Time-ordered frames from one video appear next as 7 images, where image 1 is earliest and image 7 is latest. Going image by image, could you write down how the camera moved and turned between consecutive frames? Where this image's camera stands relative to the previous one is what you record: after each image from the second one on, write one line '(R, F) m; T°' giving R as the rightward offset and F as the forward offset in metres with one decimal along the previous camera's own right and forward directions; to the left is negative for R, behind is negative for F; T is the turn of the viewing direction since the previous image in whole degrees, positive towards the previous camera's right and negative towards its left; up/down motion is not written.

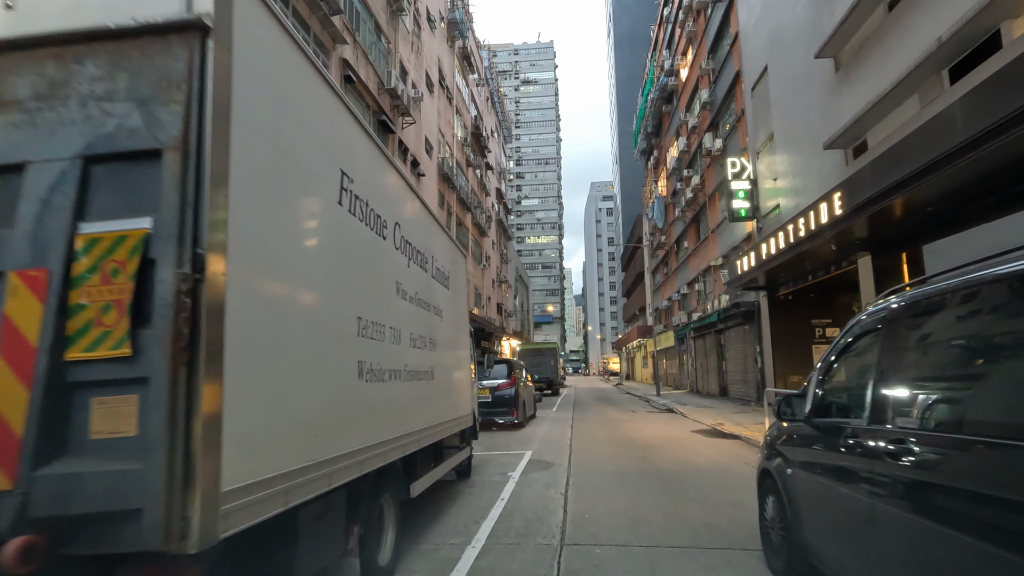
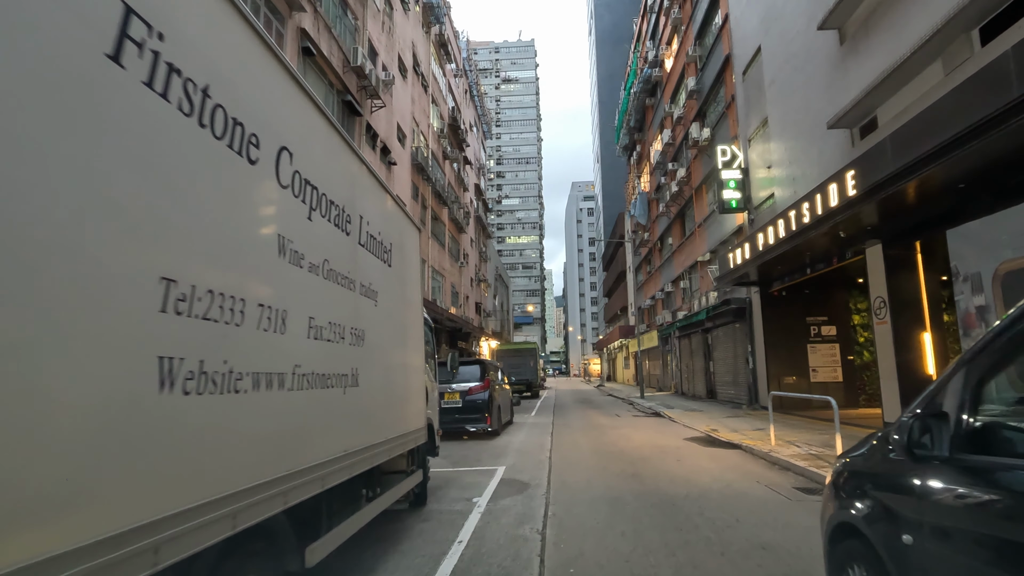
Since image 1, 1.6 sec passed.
(+0.2, +1.5) m; +2°
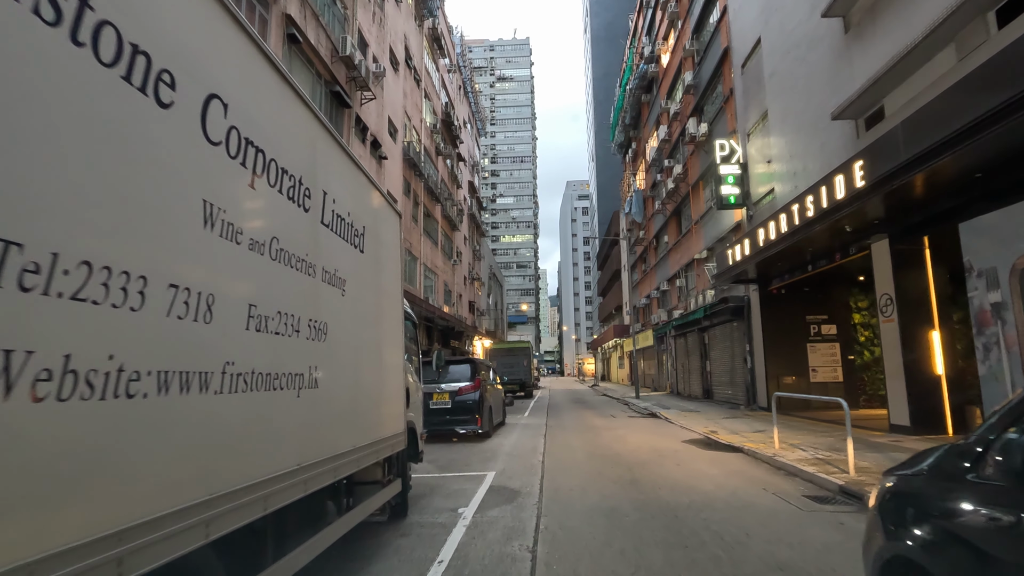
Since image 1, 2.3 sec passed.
(+0.1, +0.5) m; +1°
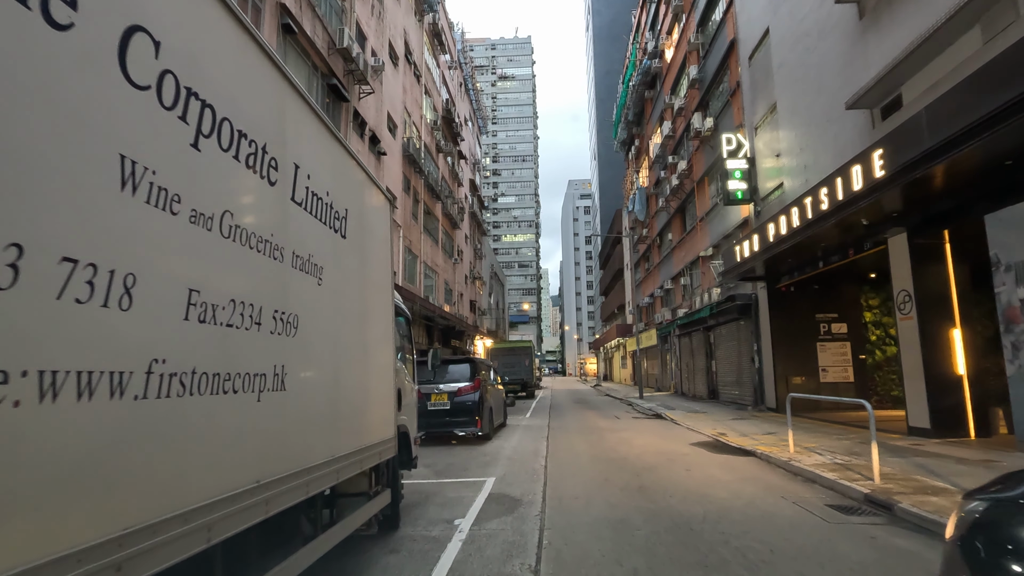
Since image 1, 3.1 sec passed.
(0.0, +0.5) m; 0°
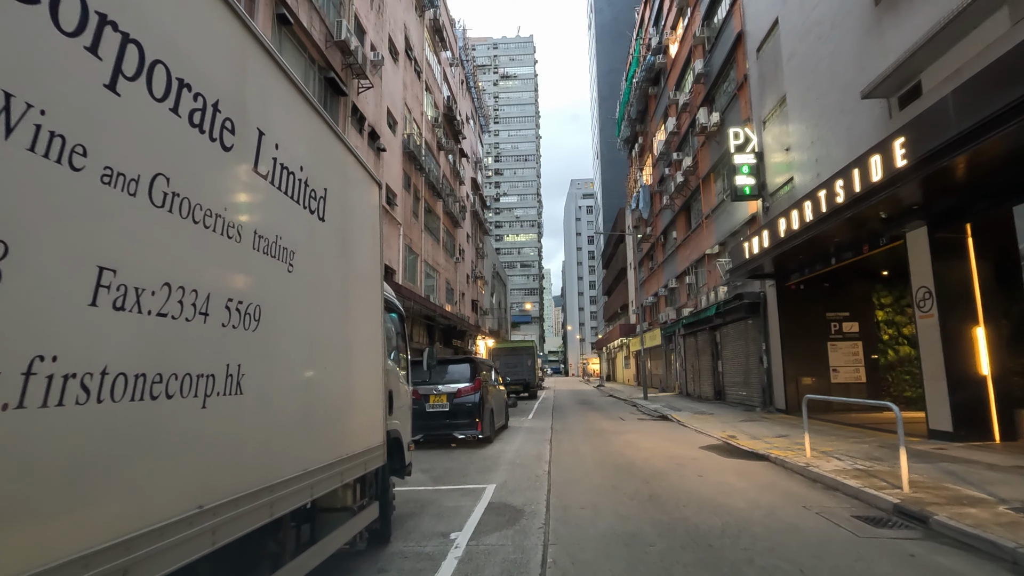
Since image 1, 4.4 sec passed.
(0.0, +0.4) m; 0°
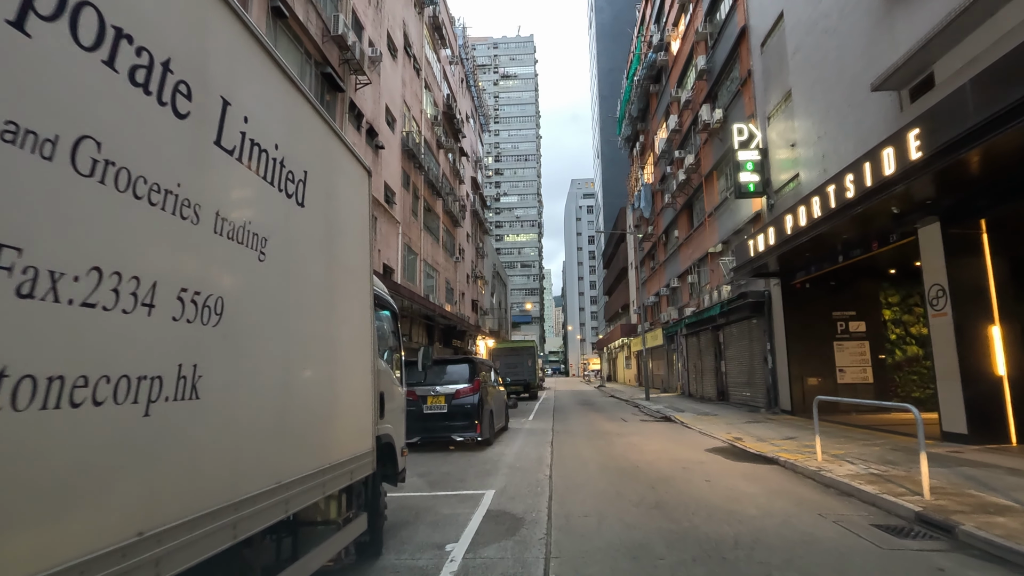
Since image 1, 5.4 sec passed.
(0.0, +0.3) m; 0°
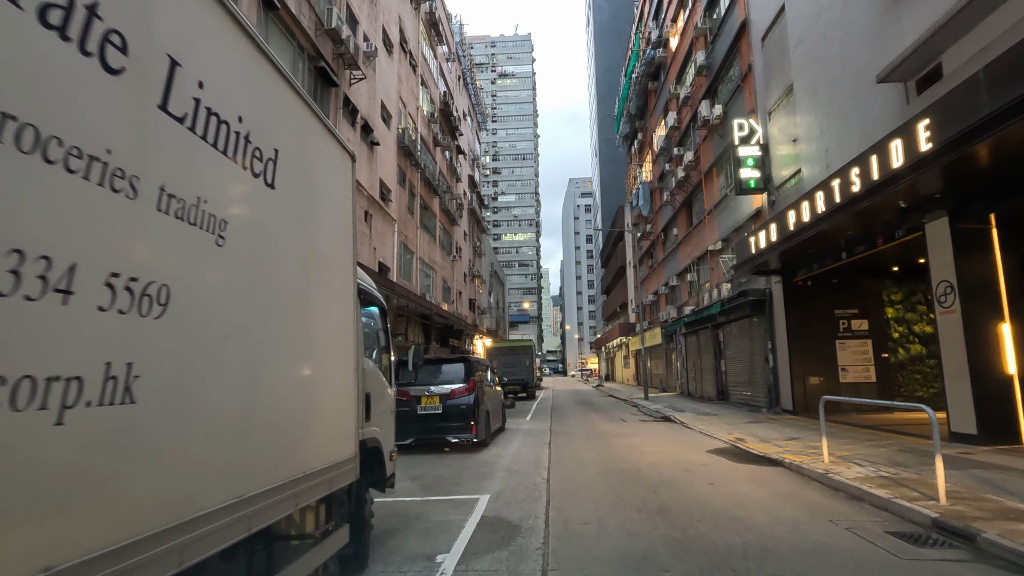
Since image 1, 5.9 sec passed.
(0.0, +0.3) m; 0°
